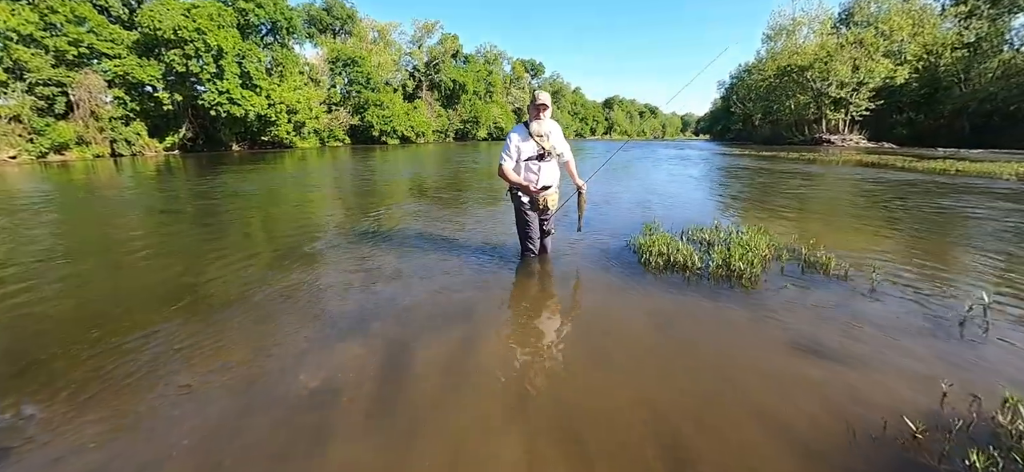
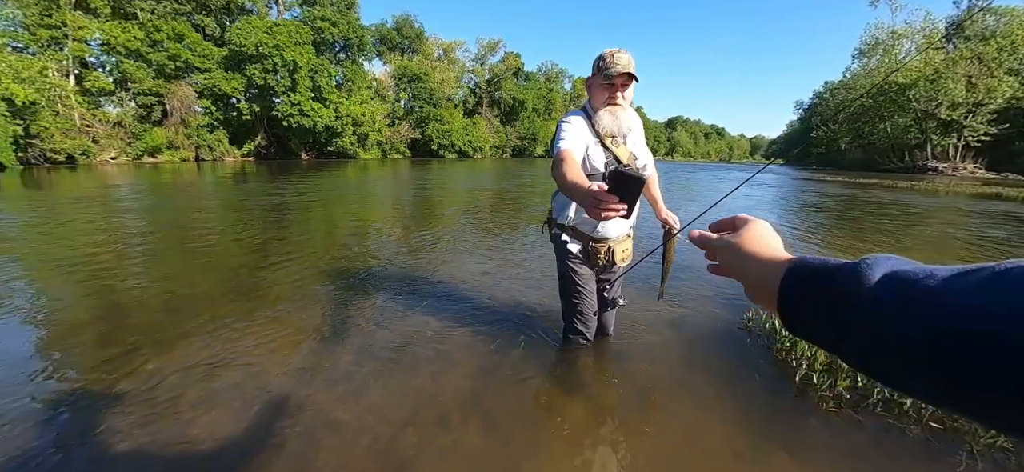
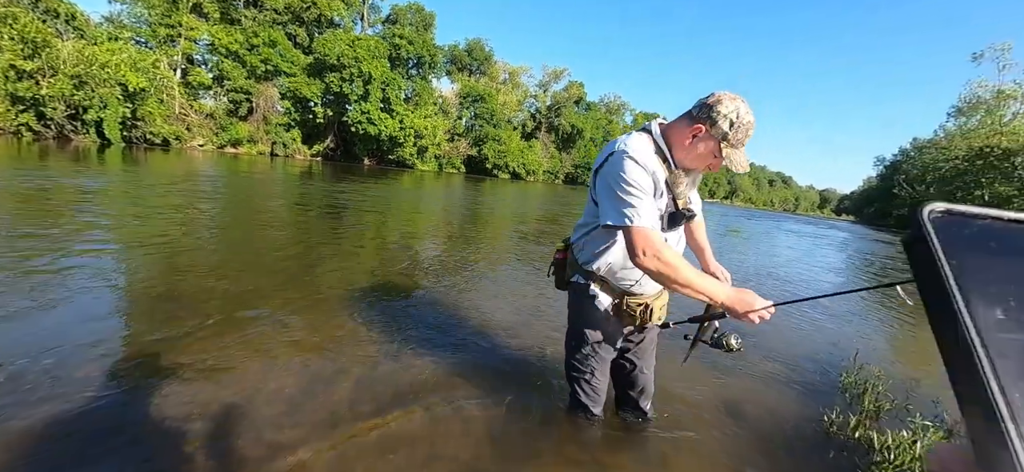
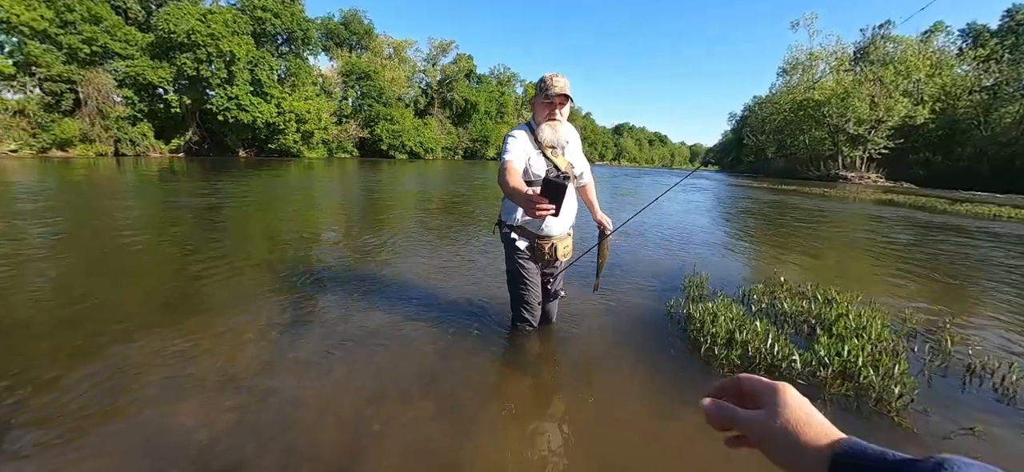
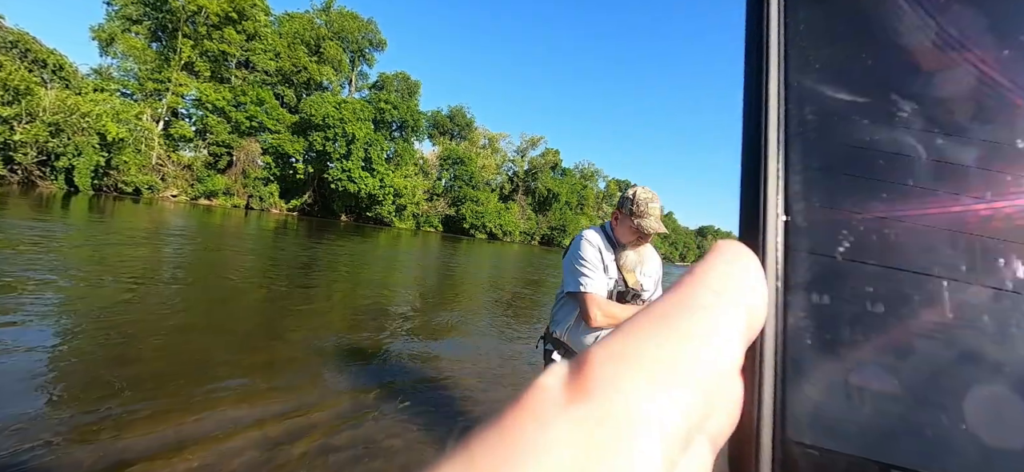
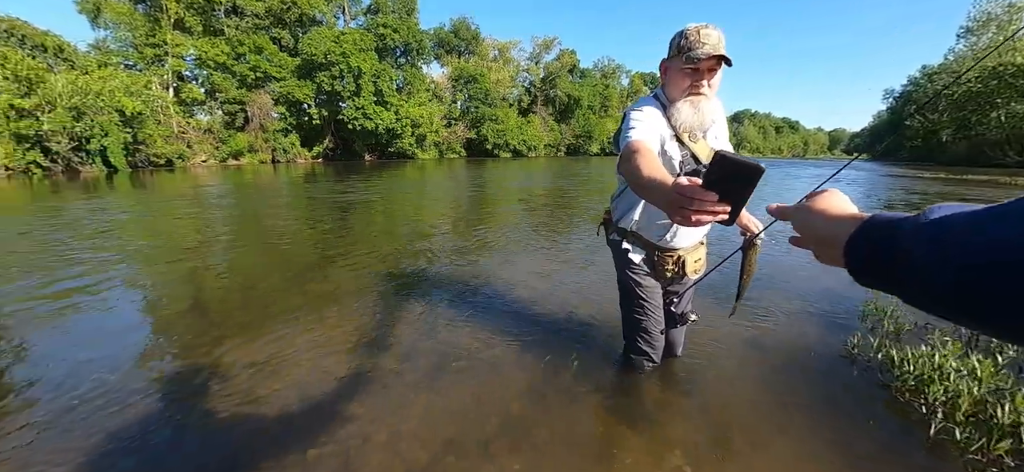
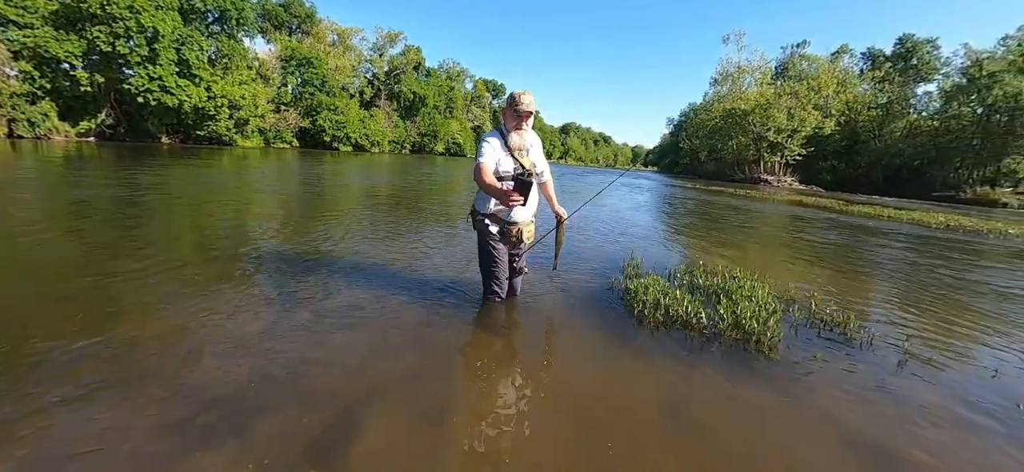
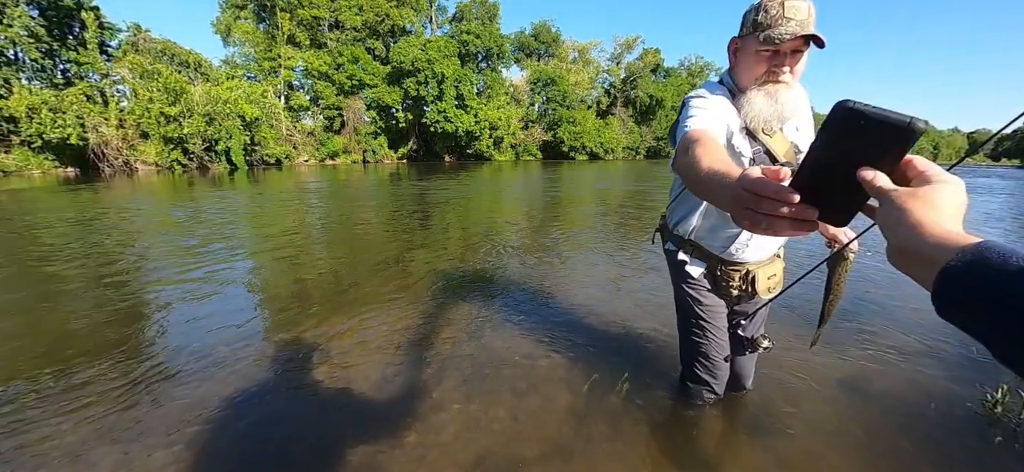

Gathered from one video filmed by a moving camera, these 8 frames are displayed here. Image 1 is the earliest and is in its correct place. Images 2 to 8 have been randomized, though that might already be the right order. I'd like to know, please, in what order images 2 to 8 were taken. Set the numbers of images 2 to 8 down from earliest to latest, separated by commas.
7, 4, 2, 6, 8, 3, 5
